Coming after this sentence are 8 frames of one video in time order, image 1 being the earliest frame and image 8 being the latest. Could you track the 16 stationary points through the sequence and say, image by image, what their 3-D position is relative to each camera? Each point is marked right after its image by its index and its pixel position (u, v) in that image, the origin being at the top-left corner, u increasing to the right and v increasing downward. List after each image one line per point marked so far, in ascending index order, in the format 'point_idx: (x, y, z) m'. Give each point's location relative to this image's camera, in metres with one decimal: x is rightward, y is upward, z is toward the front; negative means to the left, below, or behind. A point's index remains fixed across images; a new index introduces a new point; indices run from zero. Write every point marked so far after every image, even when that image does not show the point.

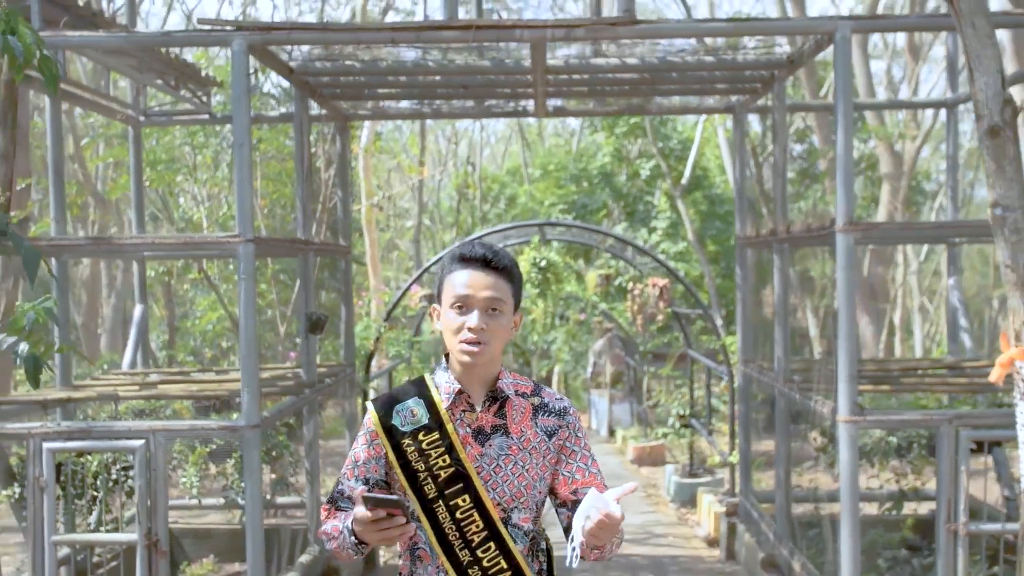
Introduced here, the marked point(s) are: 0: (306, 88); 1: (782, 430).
0: (-0.9, +0.9, +4.2) m
1: (+1.2, -0.6, +4.2) m
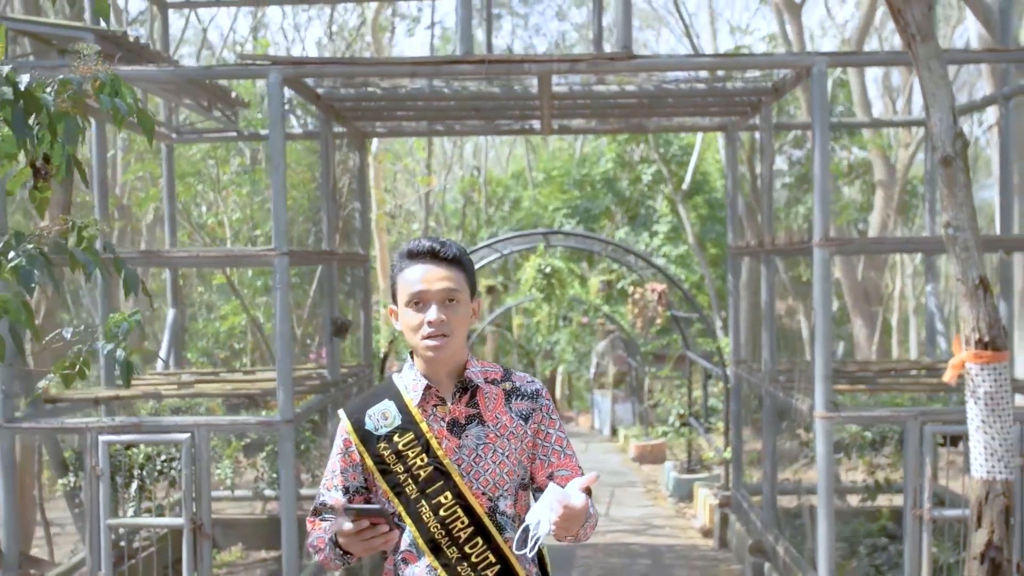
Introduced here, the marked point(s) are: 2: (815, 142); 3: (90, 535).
0: (-0.9, +0.8, +4.6) m
1: (+1.2, -0.7, +4.5) m
2: (+1.2, +0.5, +3.7) m
3: (-1.6, -0.9, +3.7) m
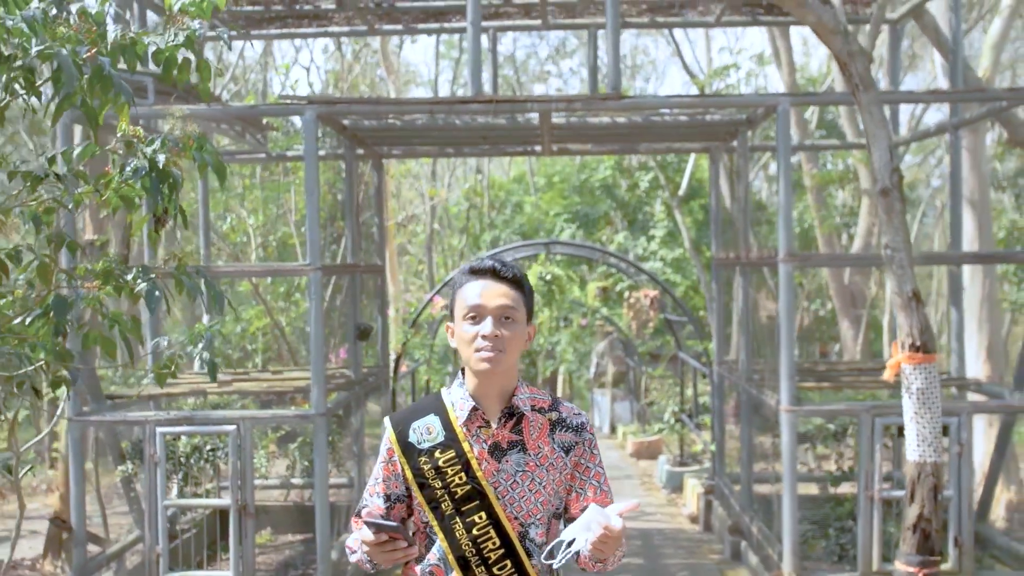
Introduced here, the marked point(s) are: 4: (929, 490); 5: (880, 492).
0: (-0.8, +0.8, +5.1) m
1: (+1.2, -0.7, +5.1) m
2: (+1.2, +0.5, +4.2) m
3: (-1.6, -1.0, +4.2) m
4: (+1.5, -0.7, +3.4) m
5: (+1.6, -0.9, +4.0) m
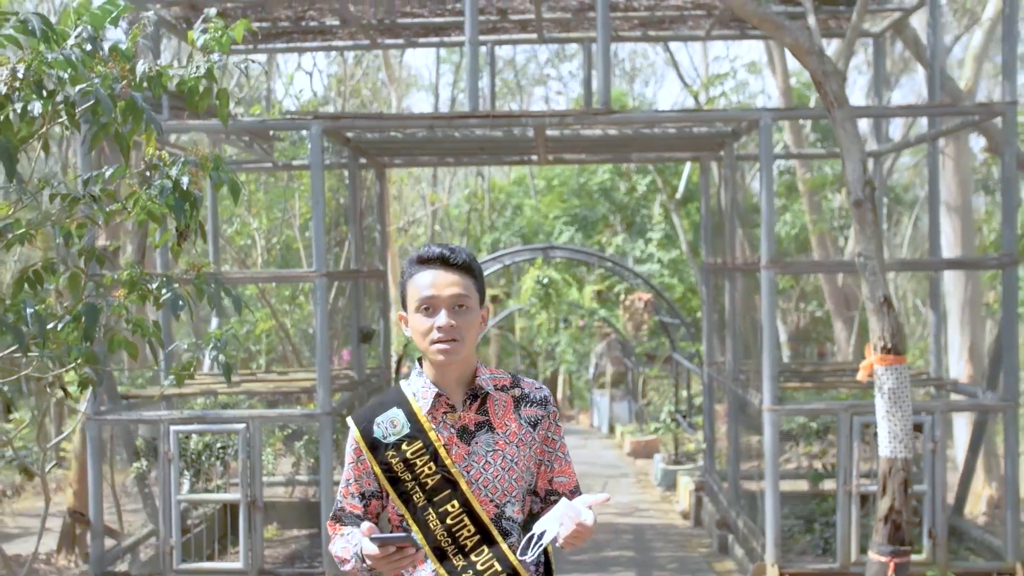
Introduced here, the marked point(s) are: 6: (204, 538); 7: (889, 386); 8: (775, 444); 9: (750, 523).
0: (-0.9, +0.8, +5.3) m
1: (+1.2, -0.7, +5.3) m
2: (+1.2, +0.5, +4.4) m
3: (-1.6, -1.0, +4.4) m
4: (+1.5, -0.7, +3.6) m
5: (+1.5, -0.9, +4.2) m
6: (-1.5, -1.2, +4.6) m
7: (+1.4, -0.4, +3.6) m
8: (+1.2, -0.7, +4.4) m
9: (+1.2, -1.2, +4.9) m
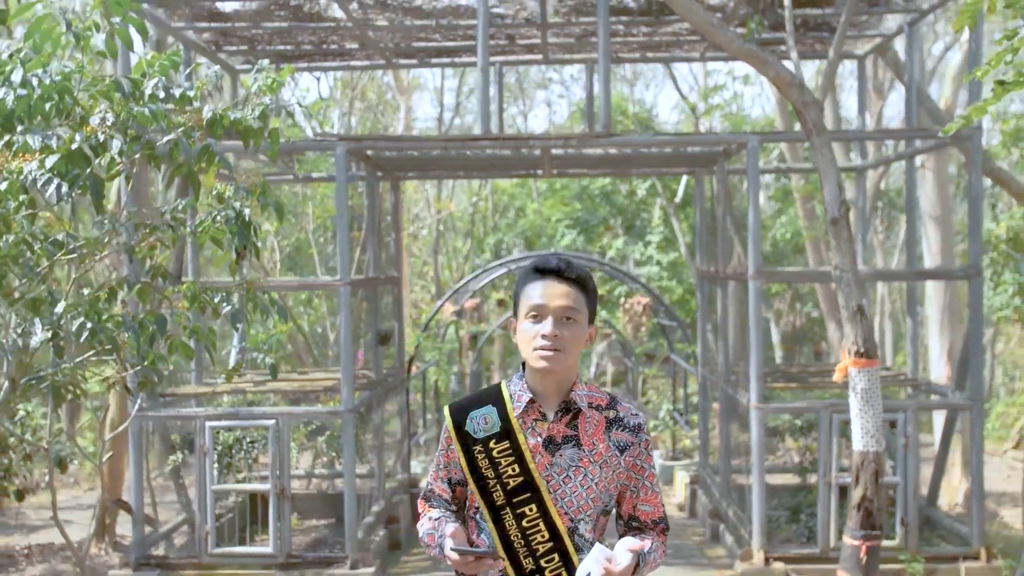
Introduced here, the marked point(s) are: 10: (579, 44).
0: (-0.8, +0.7, +5.7) m
1: (+1.3, -0.8, +5.7) m
2: (+1.2, +0.4, +4.8) m
3: (-1.6, -1.1, +4.8) m
4: (+1.5, -0.8, +4.0) m
5: (+1.6, -0.9, +4.6) m
6: (-1.4, -1.2, +5.0) m
7: (+1.5, -0.4, +4.0) m
8: (+1.3, -0.8, +4.8) m
9: (+1.3, -1.2, +5.3) m
10: (+0.4, +1.5, +5.7) m
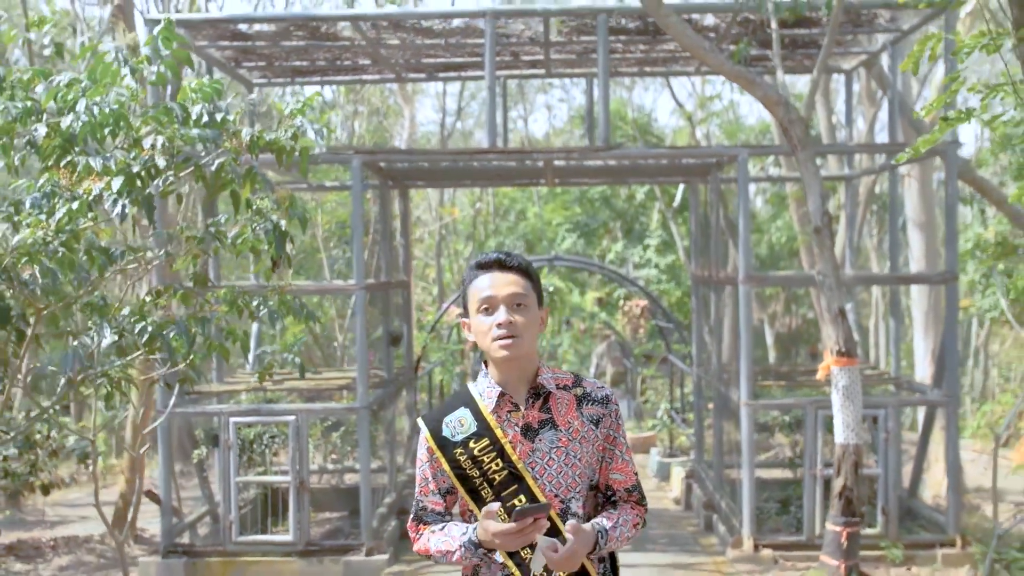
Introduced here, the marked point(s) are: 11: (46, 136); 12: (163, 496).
0: (-0.8, +0.7, +6.0) m
1: (+1.3, -0.8, +6.0) m
2: (+1.2, +0.4, +5.1) m
3: (-1.6, -1.1, +5.1) m
4: (+1.5, -0.8, +4.3) m
5: (+1.6, -0.9, +4.9) m
6: (-1.4, -1.3, +5.3) m
7: (+1.5, -0.4, +4.3) m
8: (+1.3, -0.8, +5.1) m
9: (+1.3, -1.3, +5.6) m
10: (+0.4, +1.4, +6.0) m
11: (-1.5, +0.5, +3.1) m
12: (-1.9, -1.1, +5.2) m
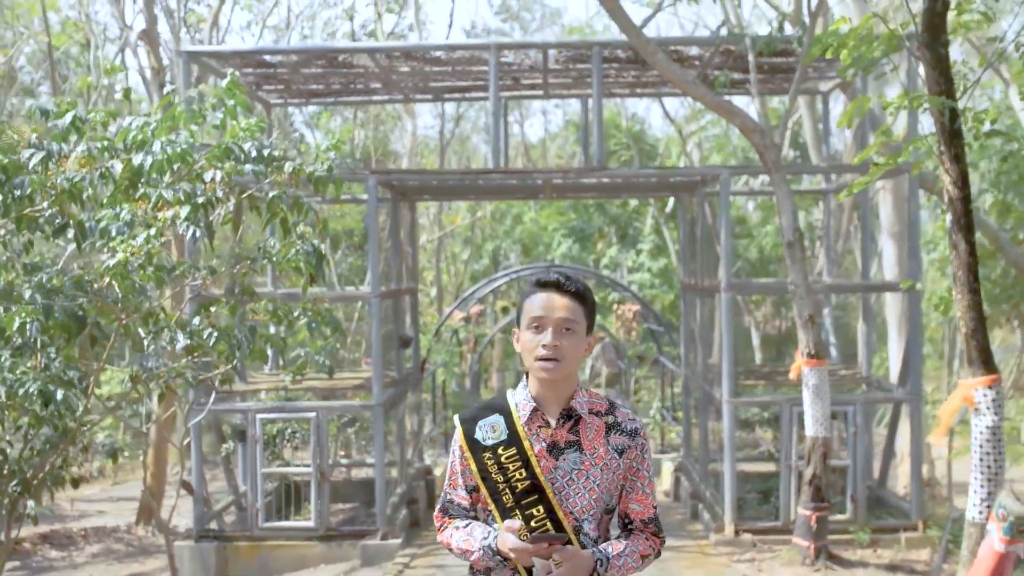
0: (-0.8, +0.7, +6.5) m
1: (+1.3, -0.8, +6.4) m
2: (+1.2, +0.4, +5.6) m
3: (-1.5, -1.1, +5.6) m
4: (+1.5, -0.8, +4.8) m
5: (+1.6, -1.0, +5.4) m
6: (-1.4, -1.3, +5.8) m
7: (+1.5, -0.5, +4.8) m
8: (+1.3, -0.8, +5.6) m
9: (+1.3, -1.3, +6.1) m
10: (+0.4, +1.4, +6.5) m
11: (-1.5, +0.4, +3.6) m
12: (-1.9, -1.2, +5.6) m
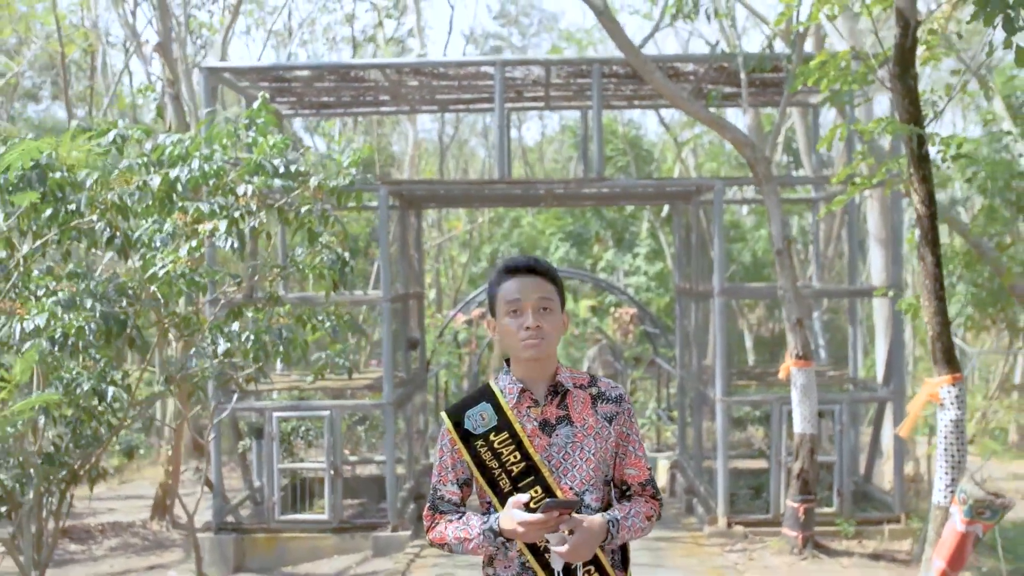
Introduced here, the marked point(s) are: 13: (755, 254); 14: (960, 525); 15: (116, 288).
0: (-0.8, +0.6, +6.8) m
1: (+1.3, -0.9, +6.7) m
2: (+1.3, +0.3, +5.9) m
3: (-1.5, -1.1, +5.9) m
4: (+1.6, -0.9, +5.1) m
5: (+1.6, -1.0, +5.7) m
6: (-1.4, -1.3, +6.1) m
7: (+1.5, -0.5, +5.1) m
8: (+1.3, -0.9, +5.9) m
9: (+1.3, -1.3, +6.4) m
10: (+0.5, +1.4, +6.8) m
11: (-1.4, +0.4, +3.9) m
12: (-1.8, -1.2, +5.9) m
13: (+2.1, +0.3, +8.2) m
14: (+1.6, -0.8, +3.3) m
15: (-1.6, 0.0, +3.8) m
